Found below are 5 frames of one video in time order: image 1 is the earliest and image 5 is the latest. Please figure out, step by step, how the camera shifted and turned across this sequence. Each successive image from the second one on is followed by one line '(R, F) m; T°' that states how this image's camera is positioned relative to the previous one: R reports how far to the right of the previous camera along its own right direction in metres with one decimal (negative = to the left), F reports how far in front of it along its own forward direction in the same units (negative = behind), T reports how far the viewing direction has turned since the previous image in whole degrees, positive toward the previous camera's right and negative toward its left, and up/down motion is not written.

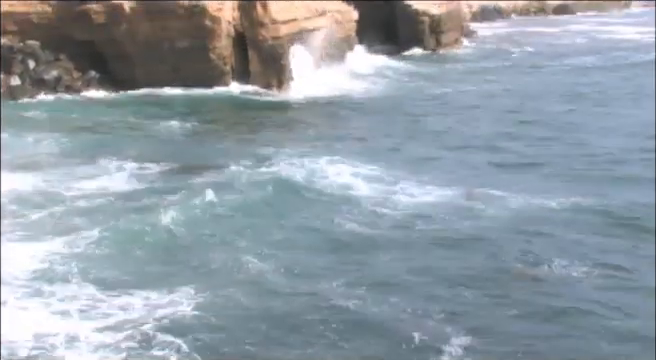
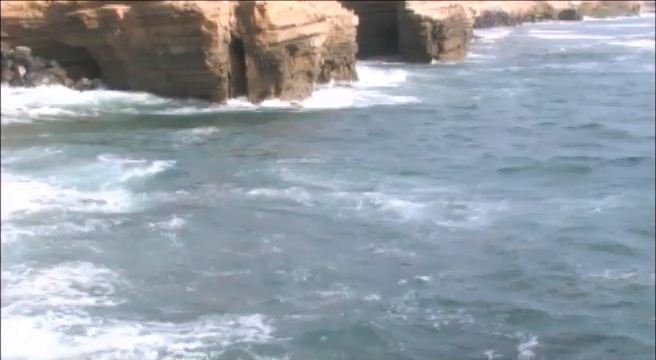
(-0.2, +0.6) m; +1°
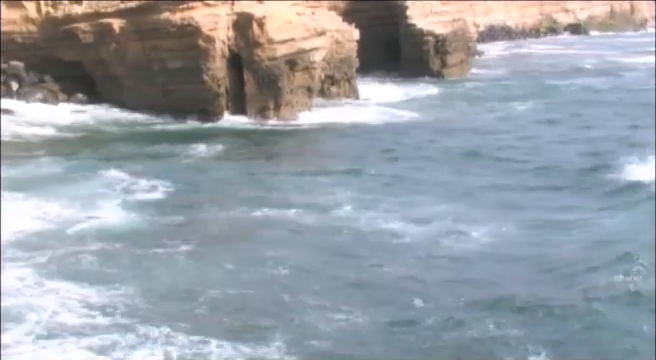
(-0.1, +0.5) m; 0°
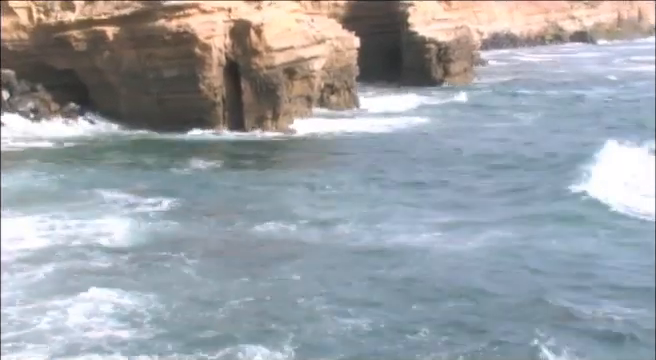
(0.0, +0.6) m; 0°
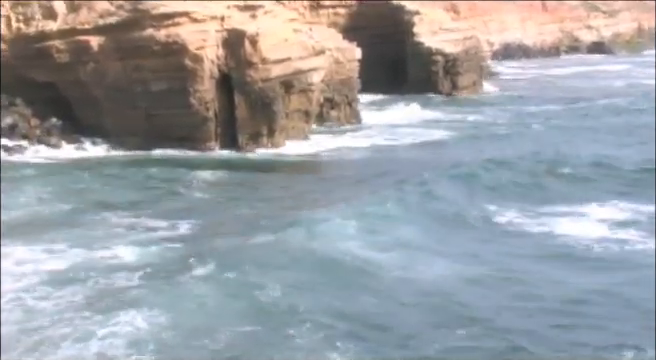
(0.0, +1.3) m; 0°
